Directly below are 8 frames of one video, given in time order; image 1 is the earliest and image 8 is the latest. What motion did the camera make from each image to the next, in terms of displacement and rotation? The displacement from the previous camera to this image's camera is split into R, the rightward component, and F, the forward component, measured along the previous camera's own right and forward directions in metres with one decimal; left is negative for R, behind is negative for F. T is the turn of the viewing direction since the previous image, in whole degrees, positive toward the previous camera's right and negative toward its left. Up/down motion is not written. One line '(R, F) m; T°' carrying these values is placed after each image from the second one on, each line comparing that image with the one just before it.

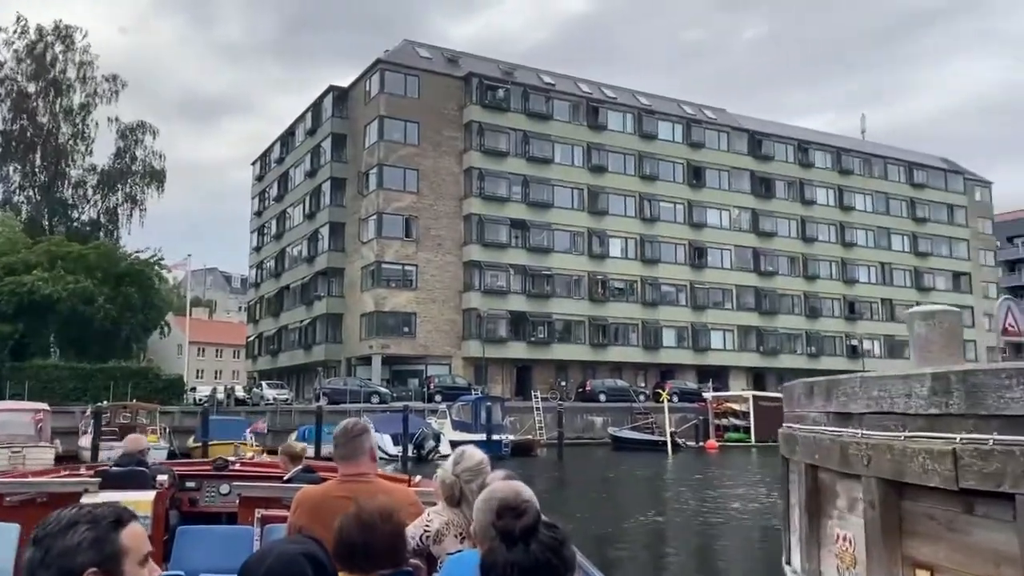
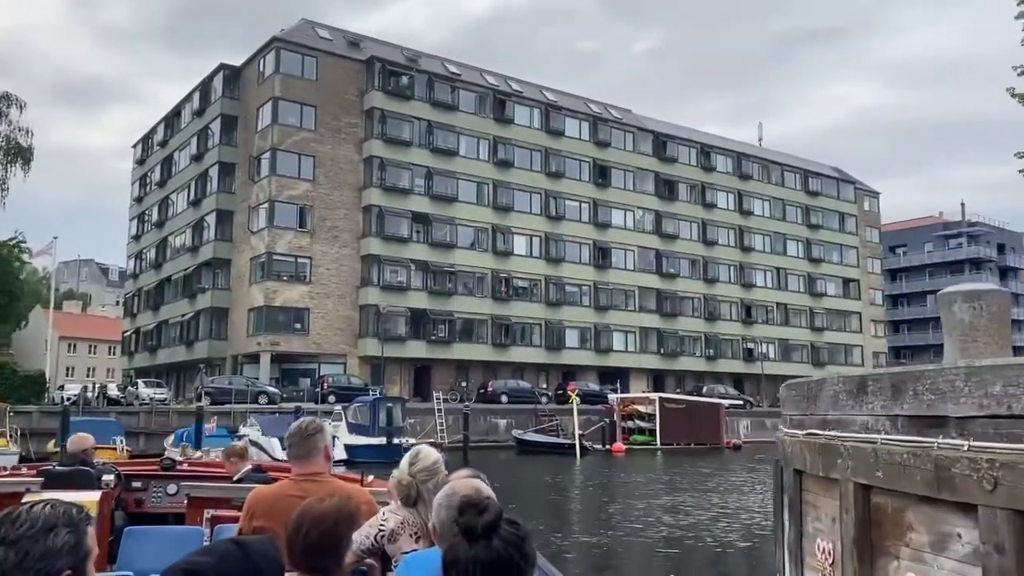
(-0.3, +2.1) m; +7°
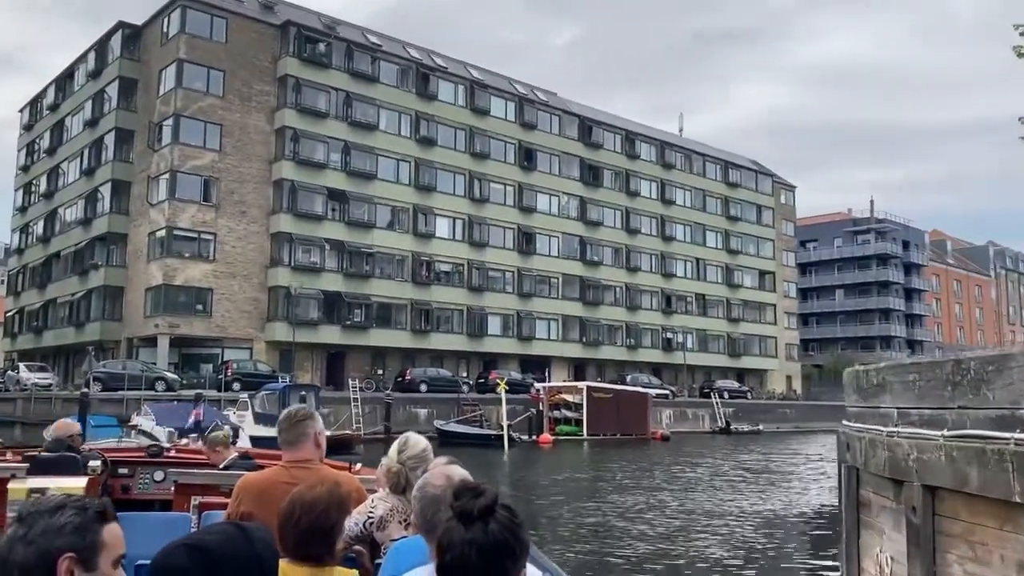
(-0.5, +2.3) m; +6°
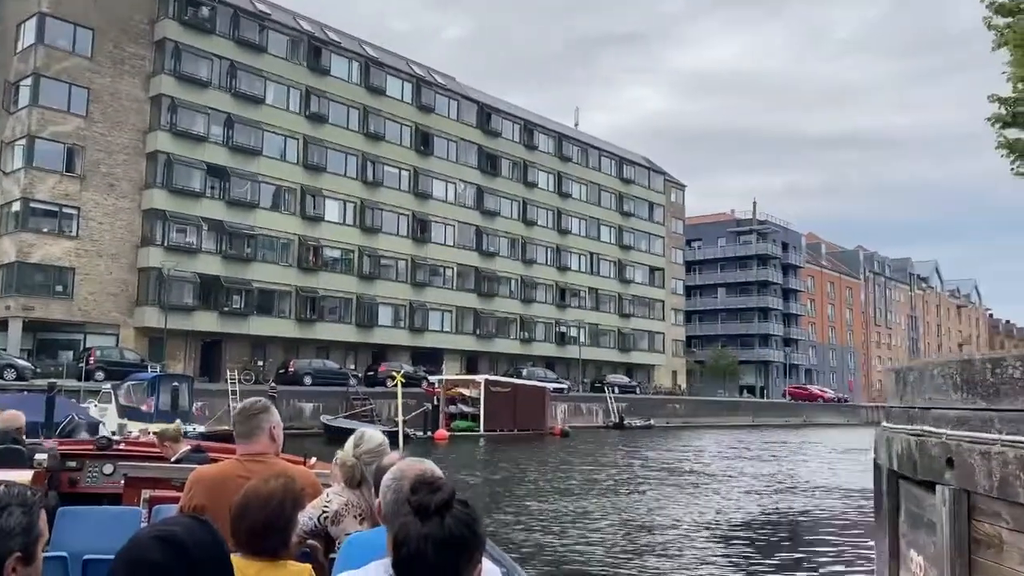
(-0.5, +2.0) m; +7°
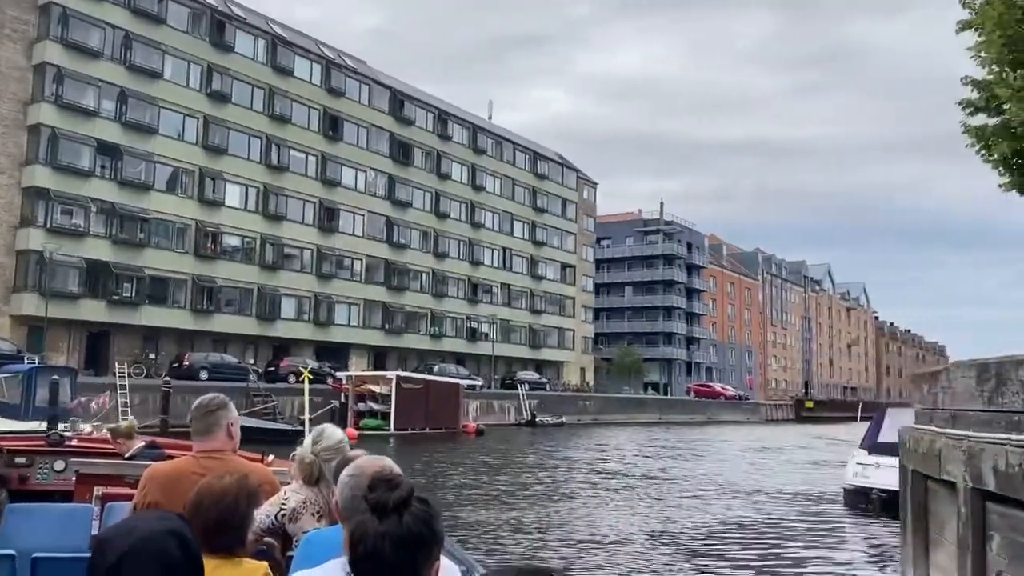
(-0.5, +1.5) m; +6°
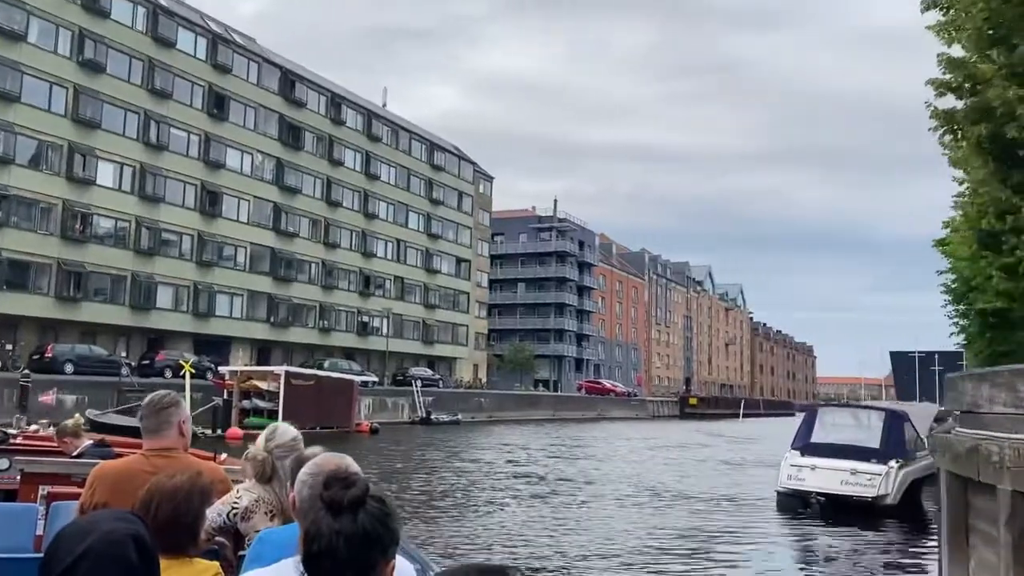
(-0.6, +1.7) m; +7°
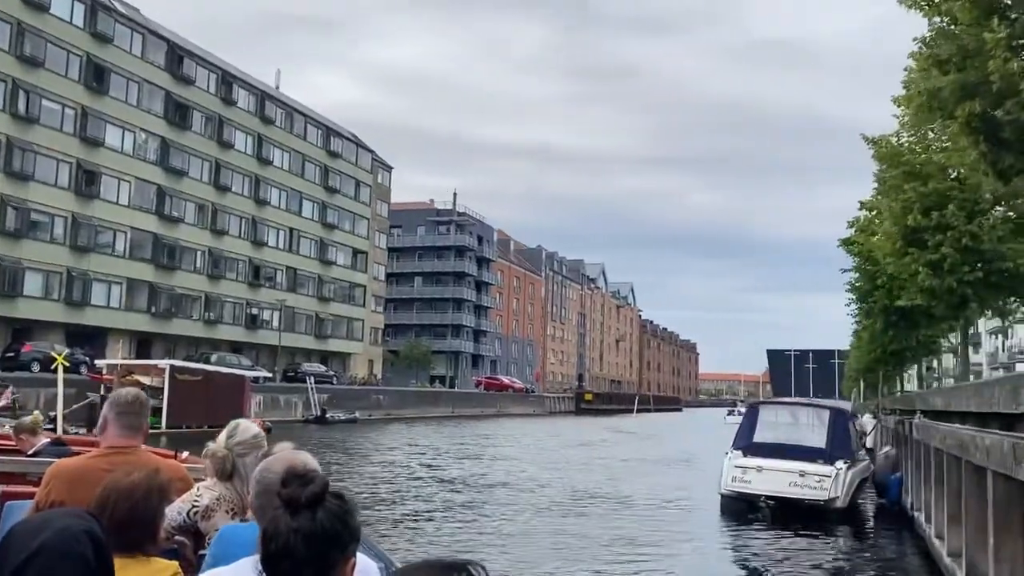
(-0.7, +1.6) m; +7°
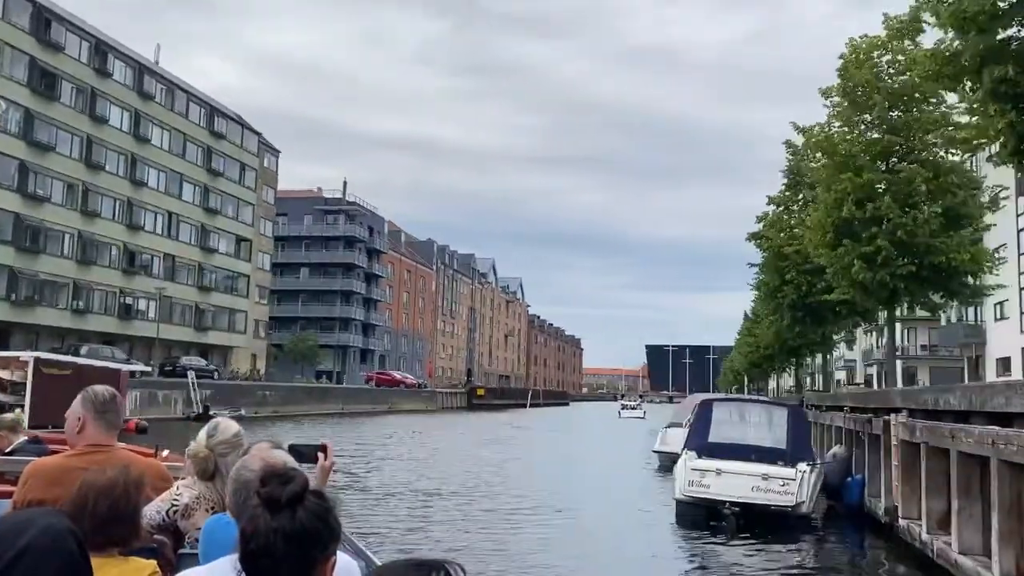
(-0.9, +1.9) m; +7°
